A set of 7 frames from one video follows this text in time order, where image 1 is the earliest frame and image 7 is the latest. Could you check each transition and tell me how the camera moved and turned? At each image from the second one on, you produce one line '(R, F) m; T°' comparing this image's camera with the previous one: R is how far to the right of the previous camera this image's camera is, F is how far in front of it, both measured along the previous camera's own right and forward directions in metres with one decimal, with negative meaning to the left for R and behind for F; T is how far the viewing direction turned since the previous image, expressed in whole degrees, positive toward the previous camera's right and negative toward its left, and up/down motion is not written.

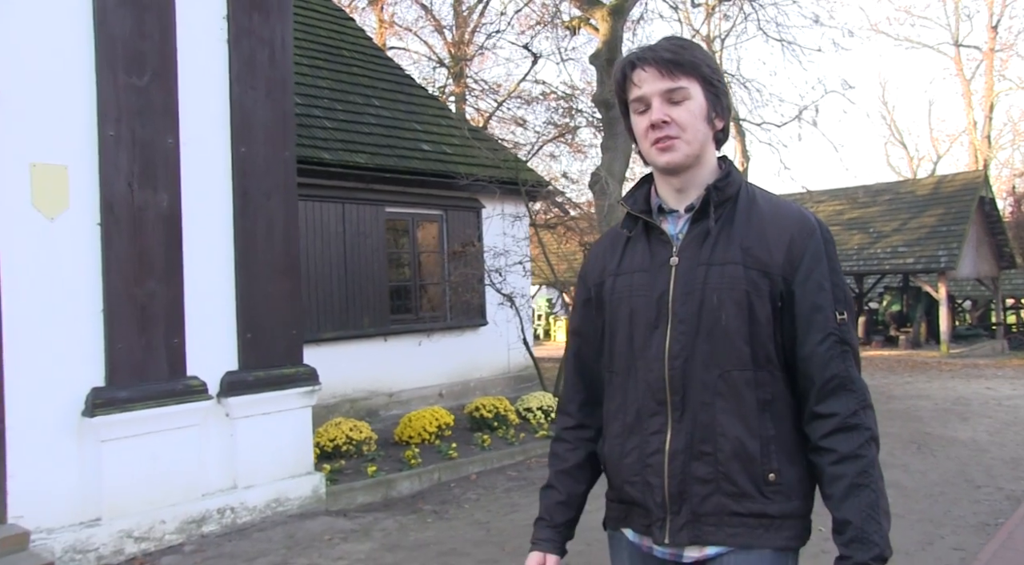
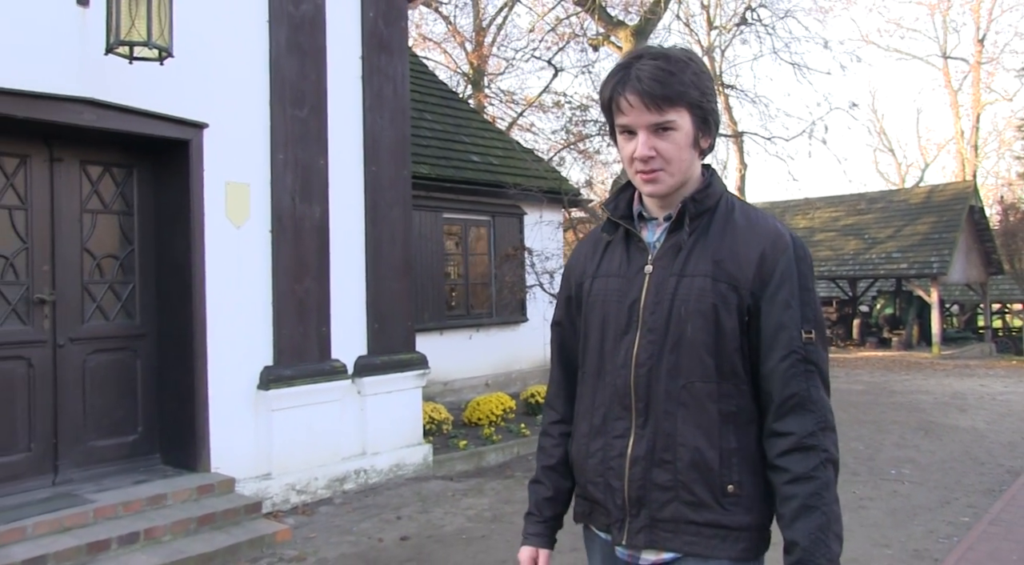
(-0.9, -1.1) m; +1°
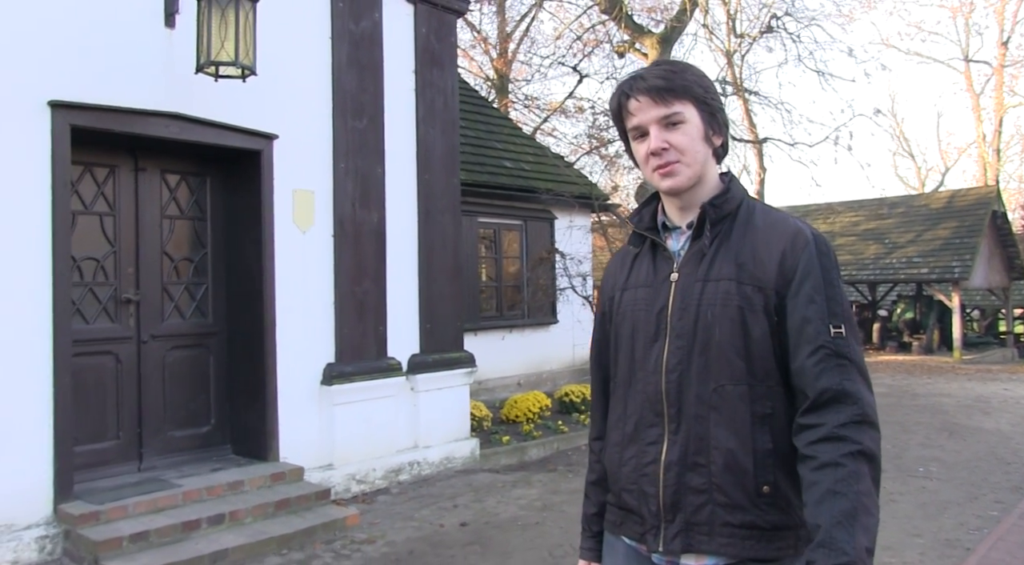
(-0.3, -0.3) m; -1°
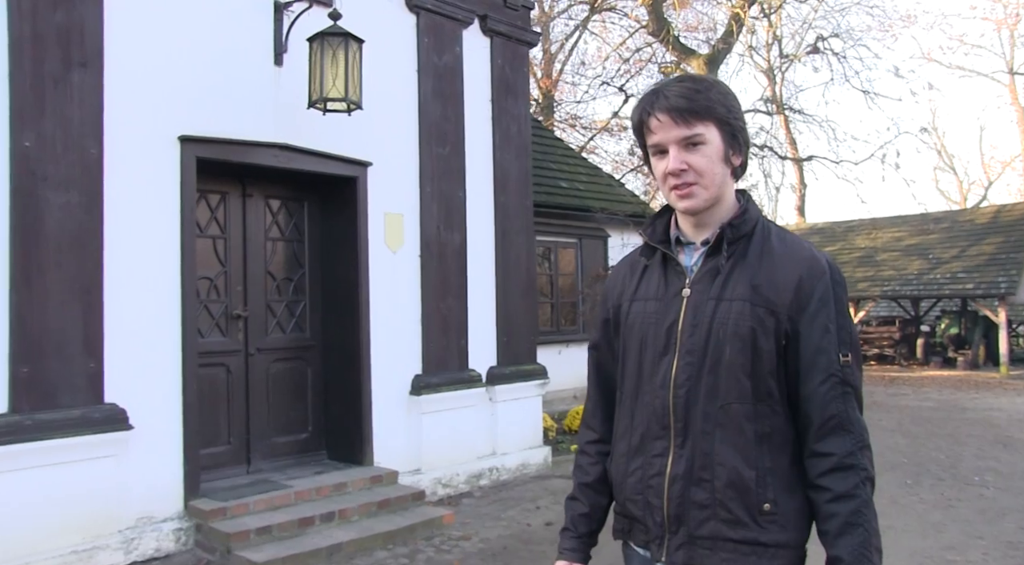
(-0.4, -0.4) m; -2°
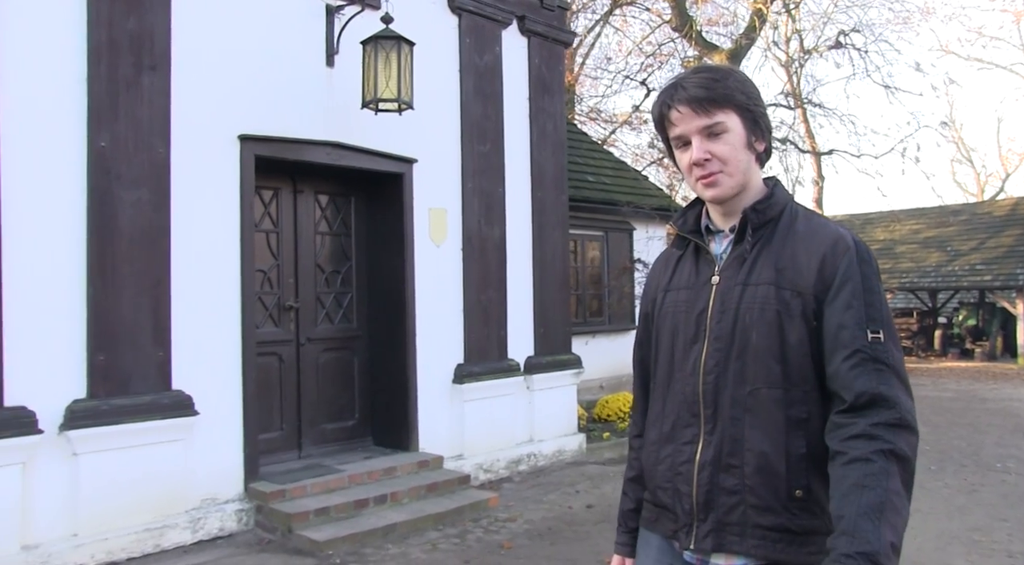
(-0.2, -0.2) m; -1°
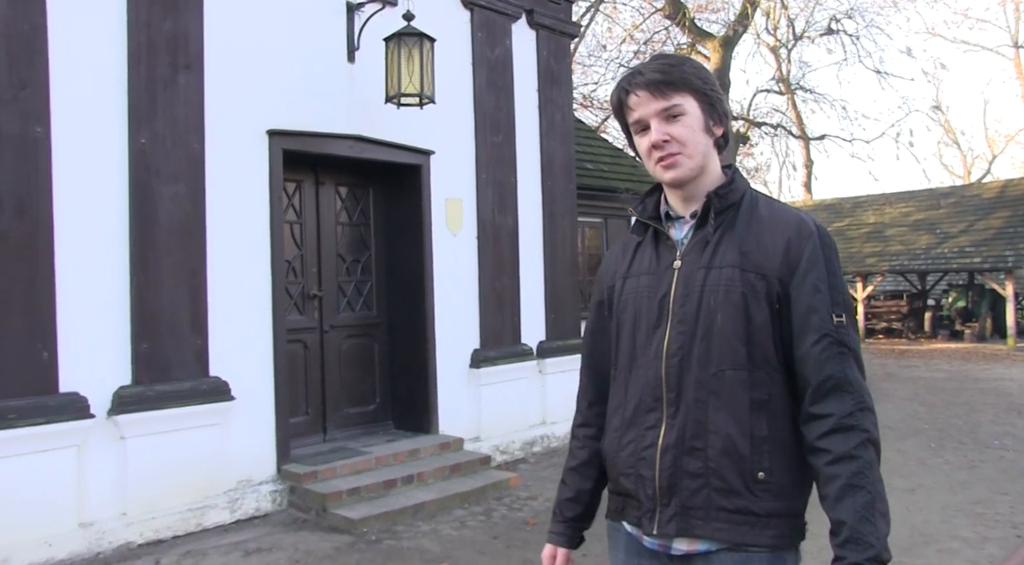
(-0.2, -0.2) m; +1°
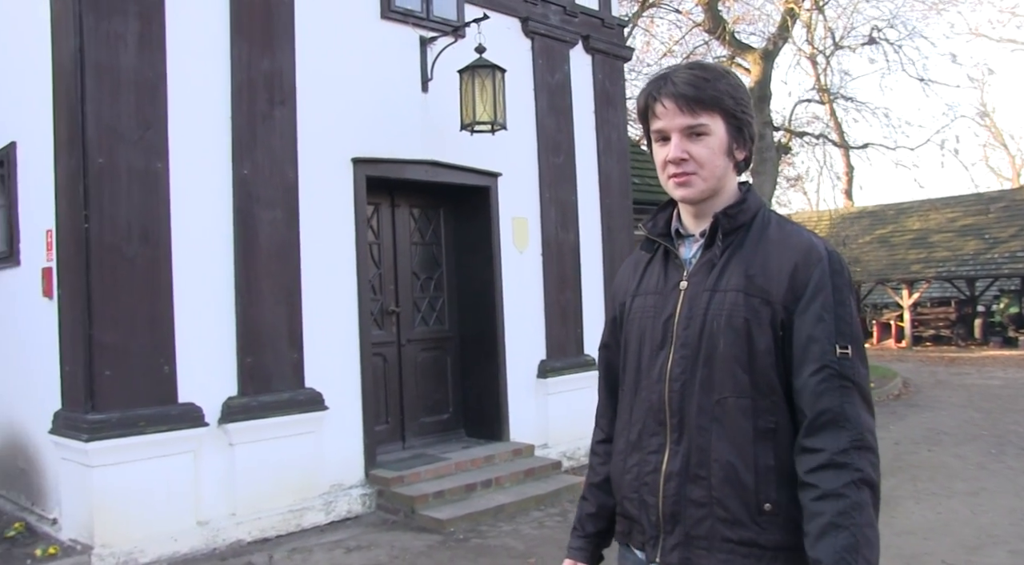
(-0.3, -0.4) m; -3°
